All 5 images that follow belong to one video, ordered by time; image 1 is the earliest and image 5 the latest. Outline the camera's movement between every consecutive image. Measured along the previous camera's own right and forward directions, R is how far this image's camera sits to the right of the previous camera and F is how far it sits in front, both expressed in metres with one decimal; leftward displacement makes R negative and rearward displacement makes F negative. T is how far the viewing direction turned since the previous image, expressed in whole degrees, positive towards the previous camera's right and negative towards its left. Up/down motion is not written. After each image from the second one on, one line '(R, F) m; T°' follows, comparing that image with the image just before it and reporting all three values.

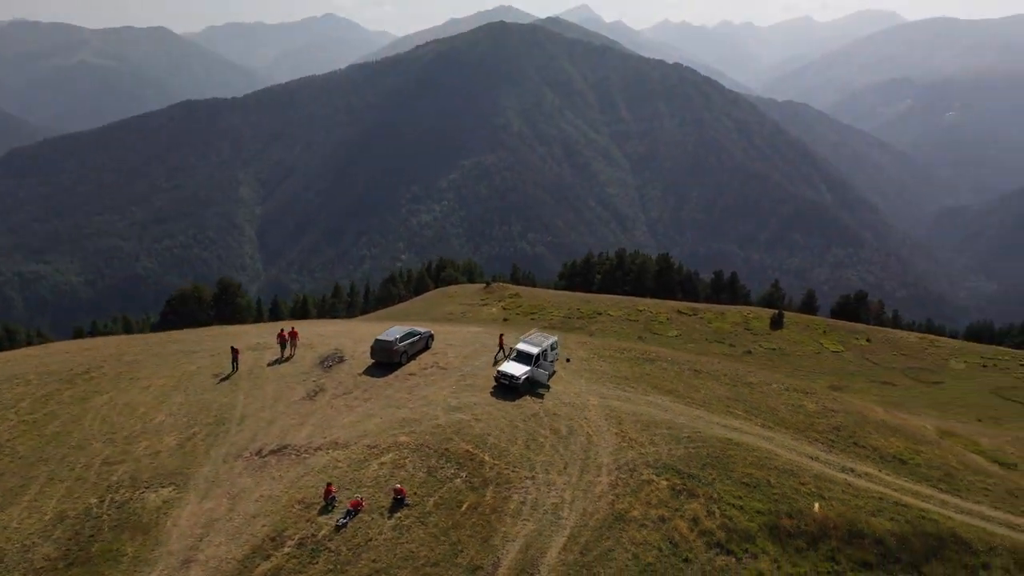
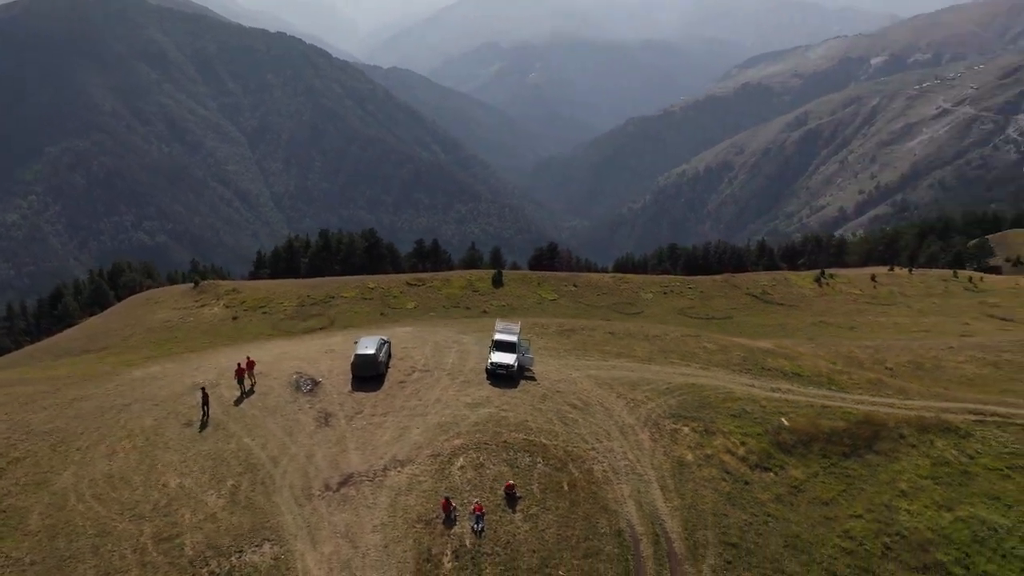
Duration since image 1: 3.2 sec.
(-13.2, +0.7) m; +25°
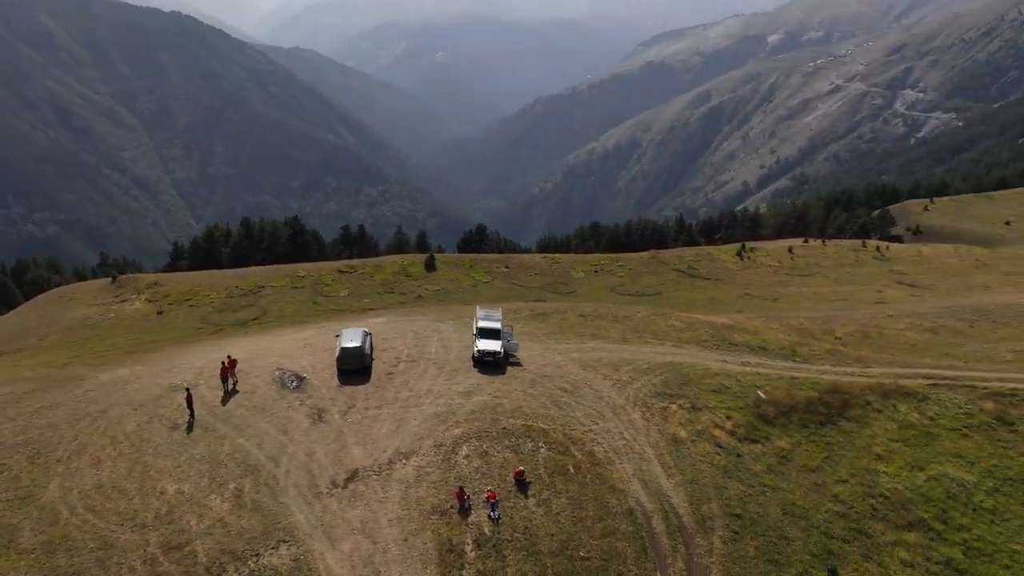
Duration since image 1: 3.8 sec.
(-2.8, 0.0) m; +6°
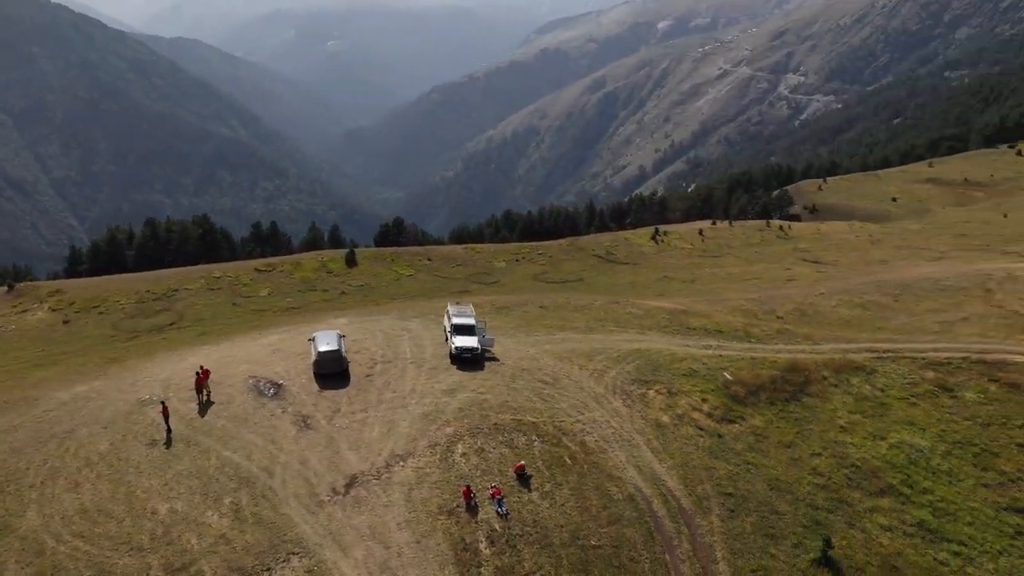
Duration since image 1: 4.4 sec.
(-2.8, 0.0) m; +7°
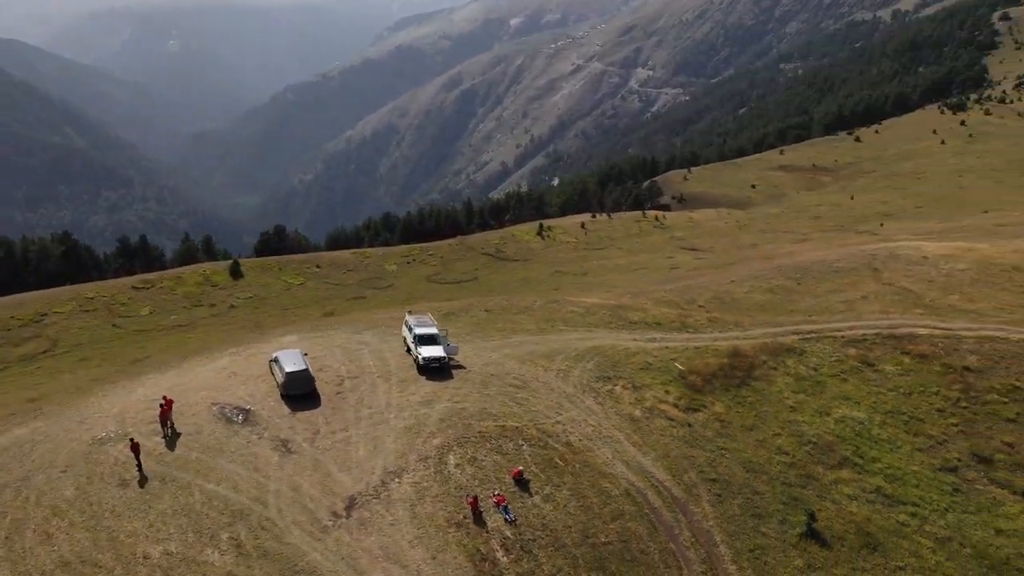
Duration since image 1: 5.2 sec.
(-3.9, +0.1) m; +9°
